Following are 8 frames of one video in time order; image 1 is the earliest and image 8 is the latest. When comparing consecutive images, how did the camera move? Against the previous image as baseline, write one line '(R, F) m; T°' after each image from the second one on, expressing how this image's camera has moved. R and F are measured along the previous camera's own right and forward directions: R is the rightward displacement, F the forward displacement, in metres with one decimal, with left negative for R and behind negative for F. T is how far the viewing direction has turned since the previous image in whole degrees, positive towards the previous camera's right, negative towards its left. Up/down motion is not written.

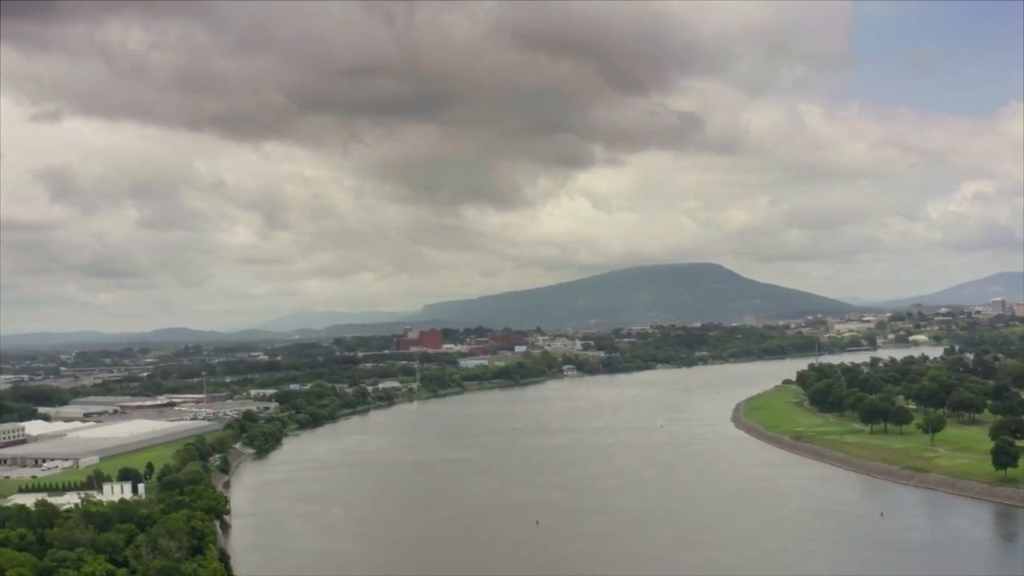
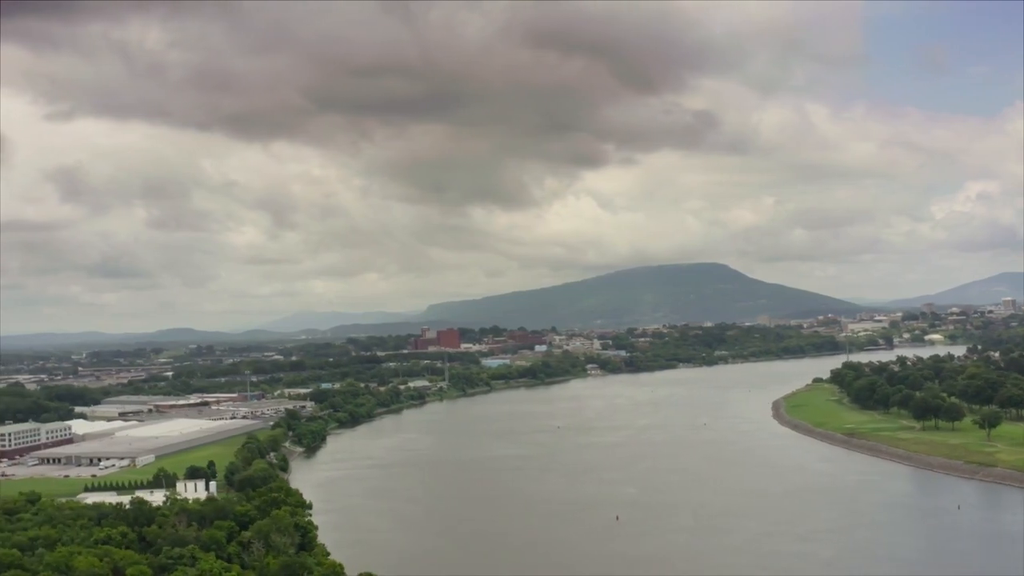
(-1.2, 0.0) m; 0°
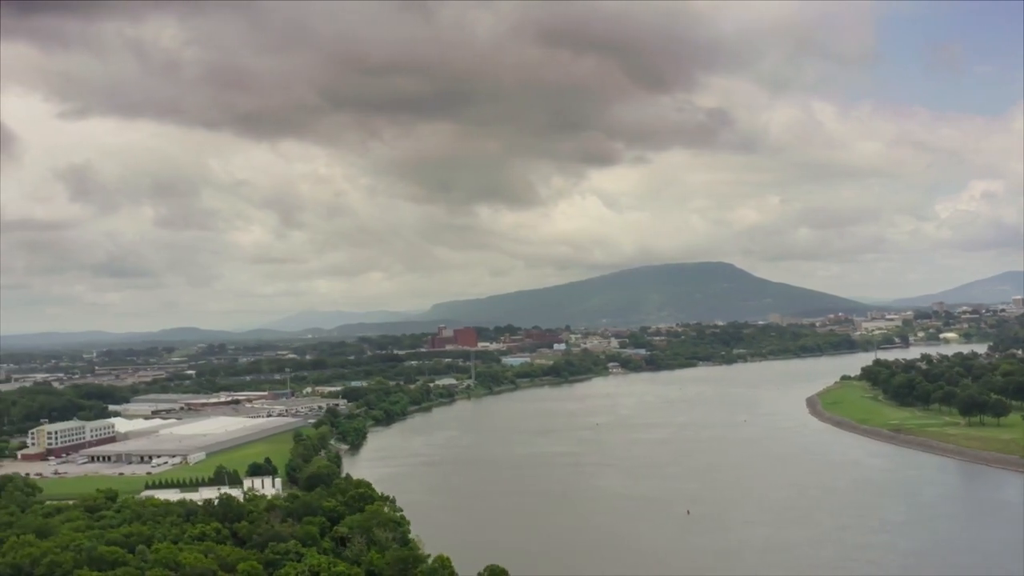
(-1.1, 0.0) m; 0°
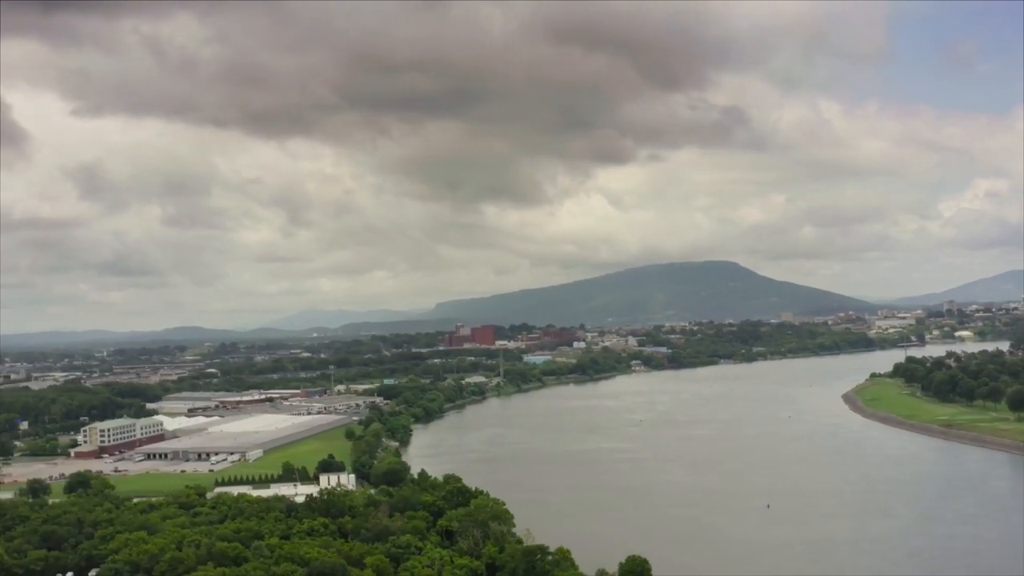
(-1.2, 0.0) m; 0°
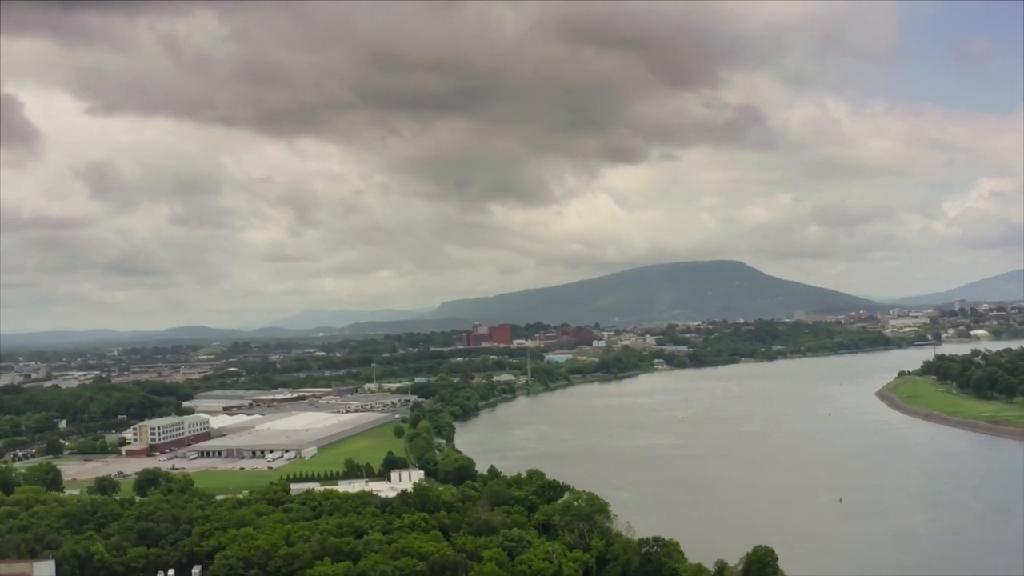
(-1.1, 0.0) m; 0°
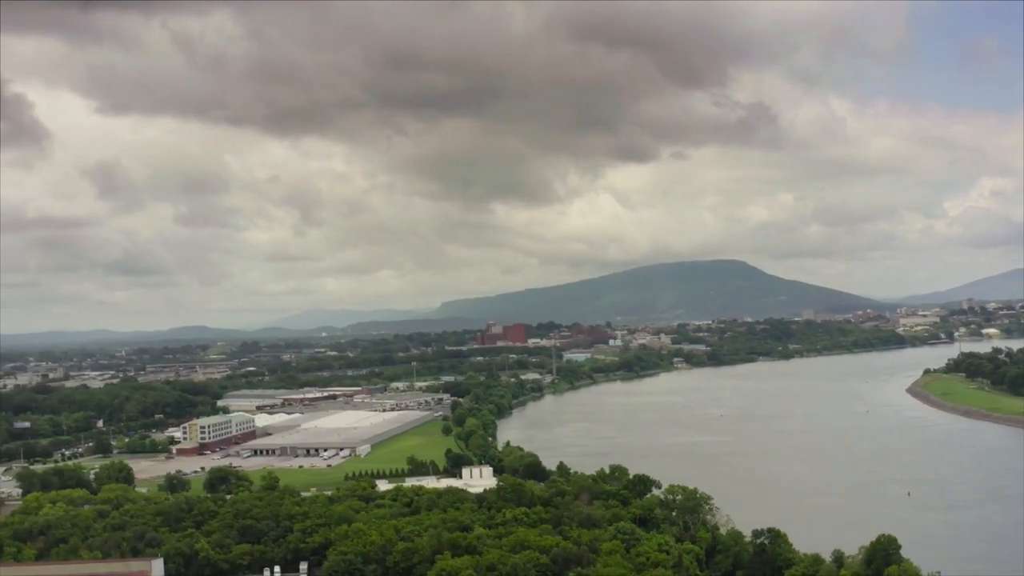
(-1.2, 0.0) m; +1°
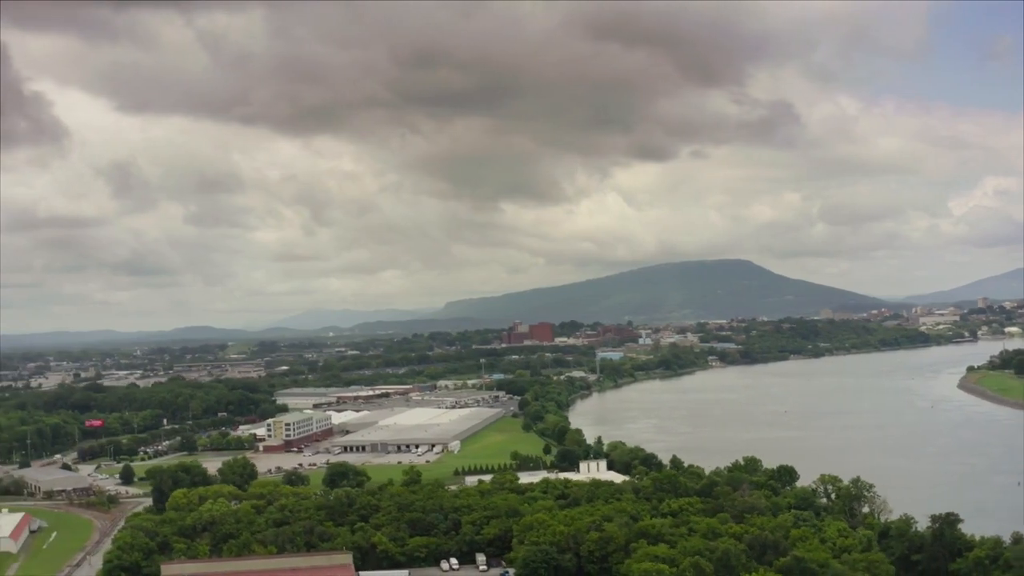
(-1.9, 0.0) m; +1°
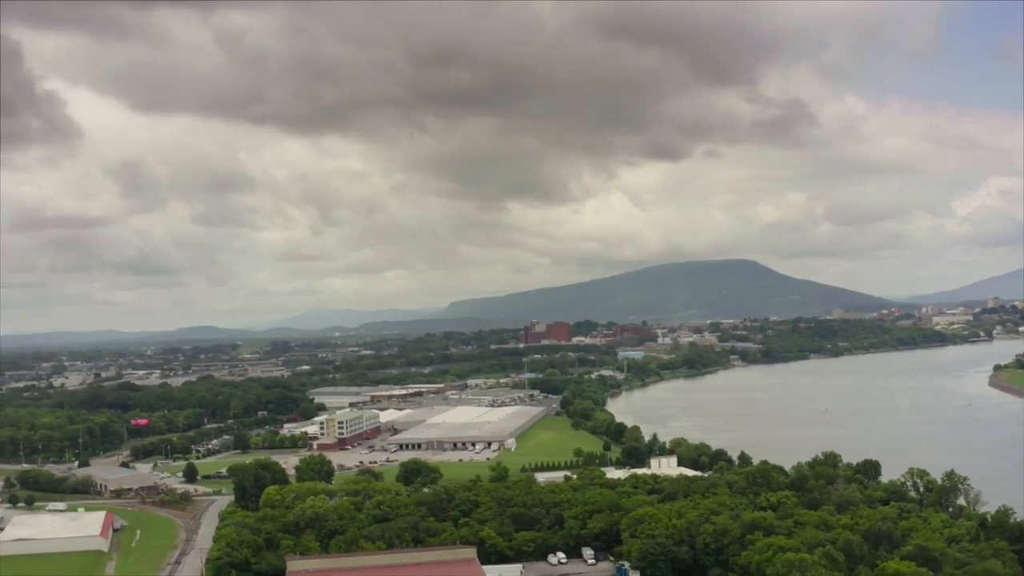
(-1.2, 0.0) m; 0°
